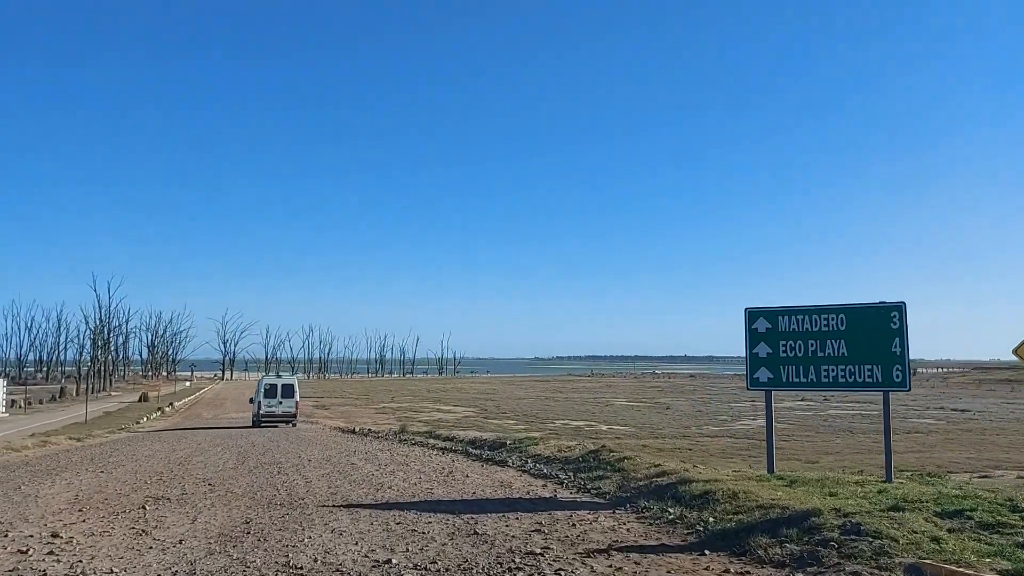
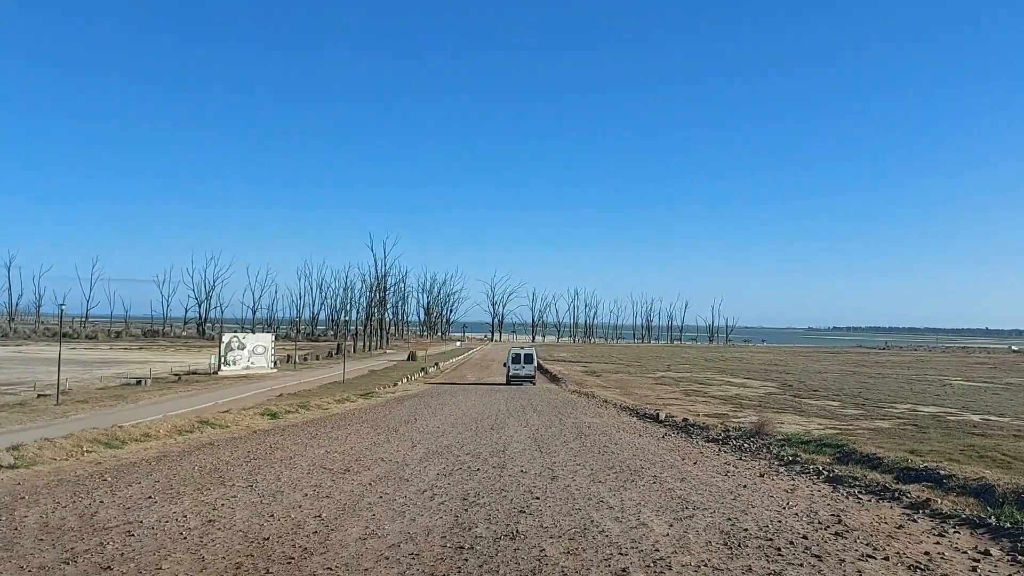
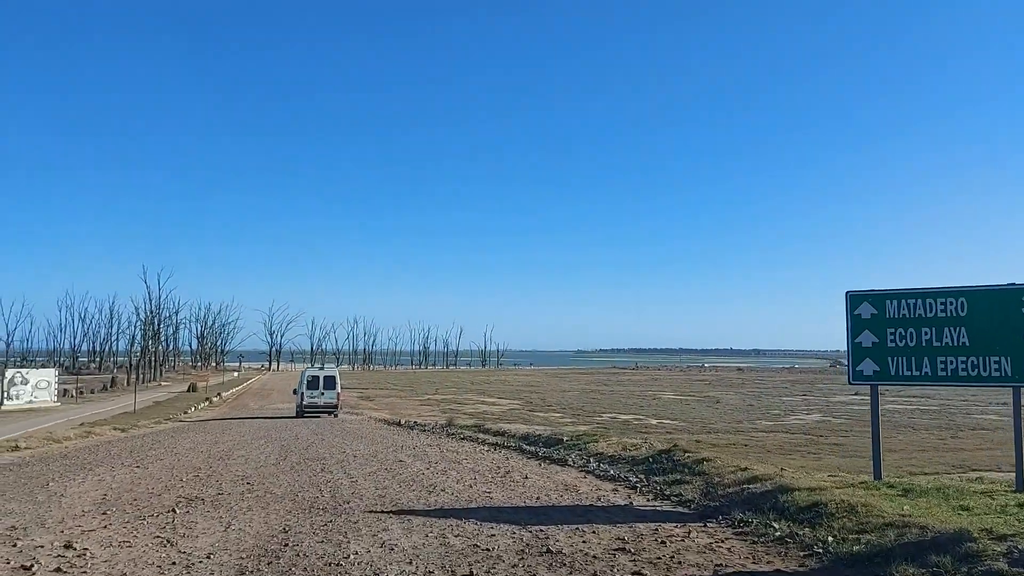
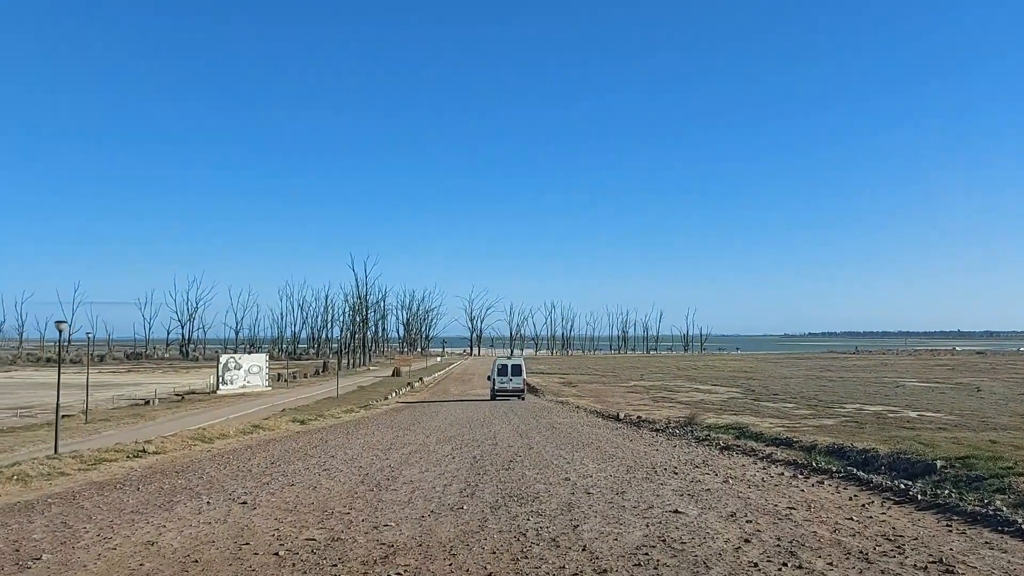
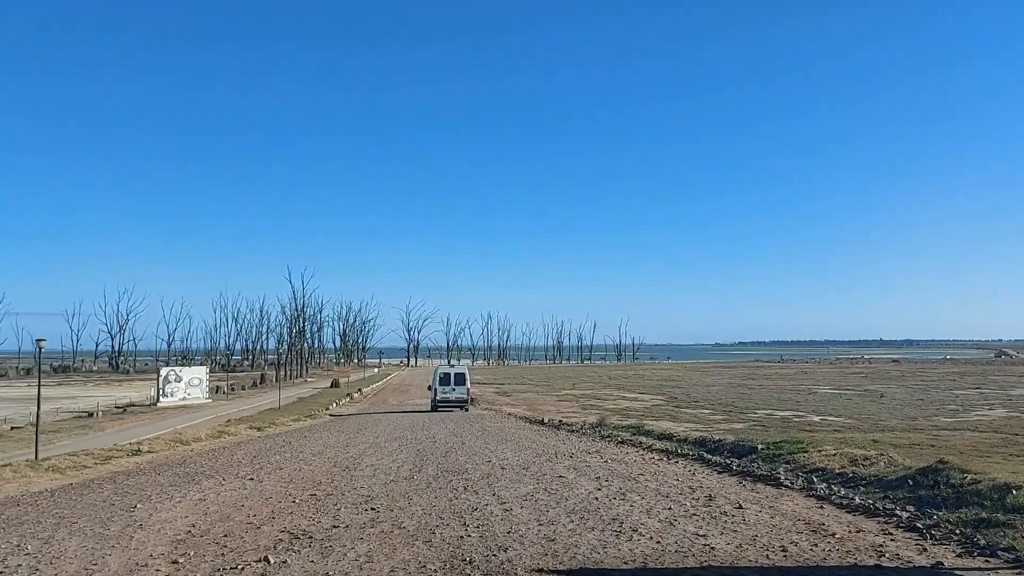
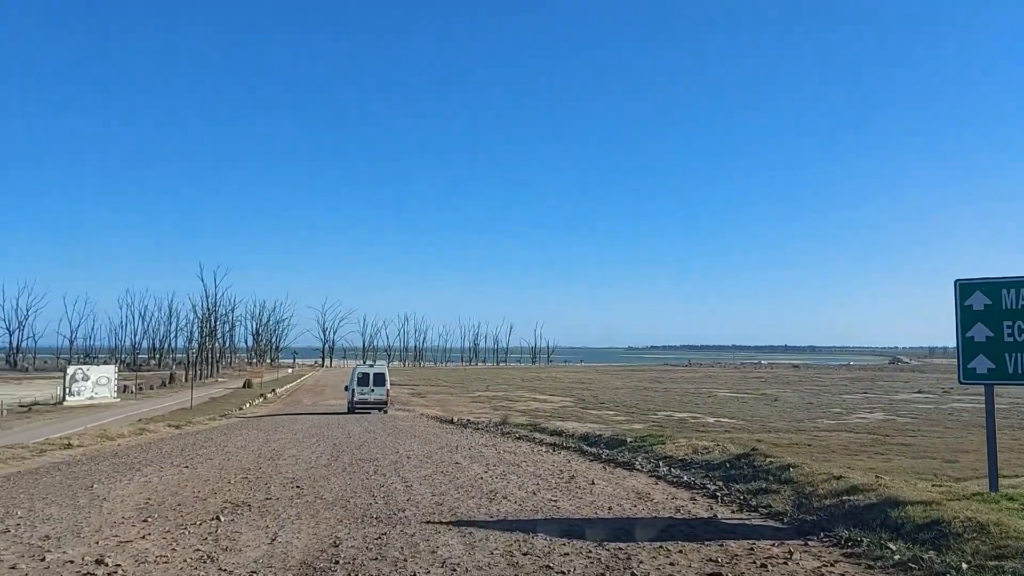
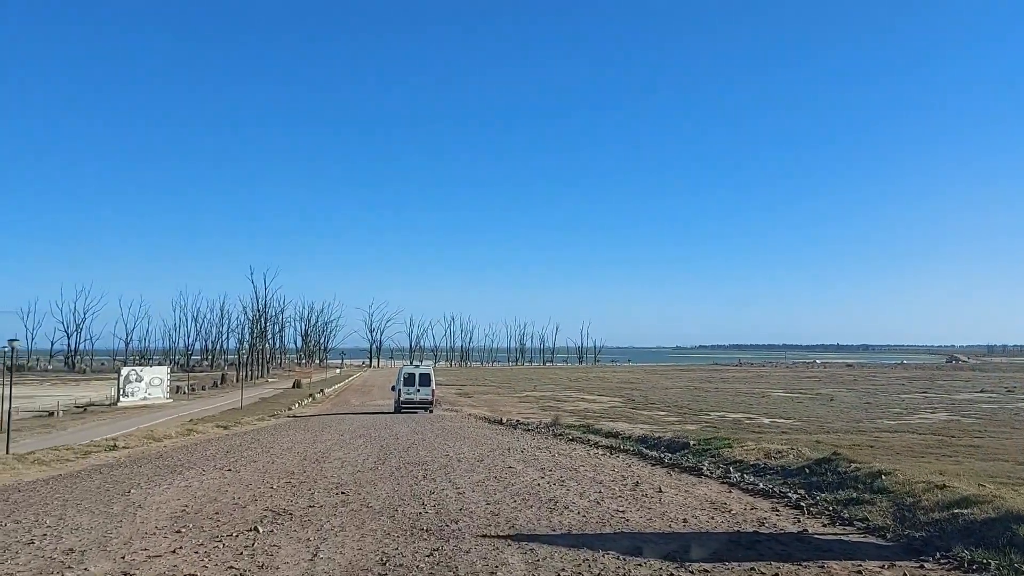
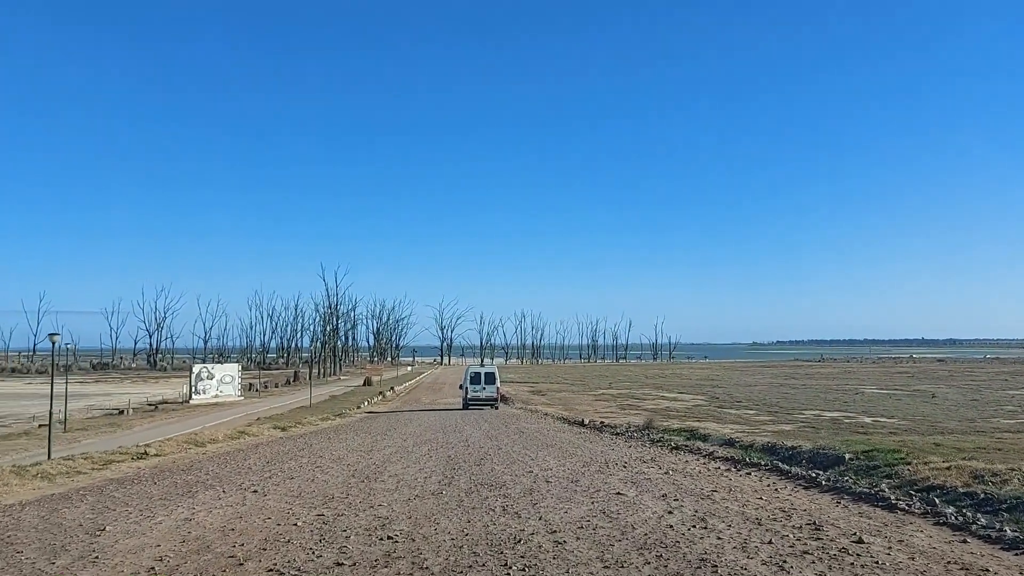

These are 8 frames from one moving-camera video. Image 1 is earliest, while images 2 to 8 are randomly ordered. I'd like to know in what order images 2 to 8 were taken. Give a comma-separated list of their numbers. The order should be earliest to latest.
3, 6, 7, 5, 8, 4, 2
